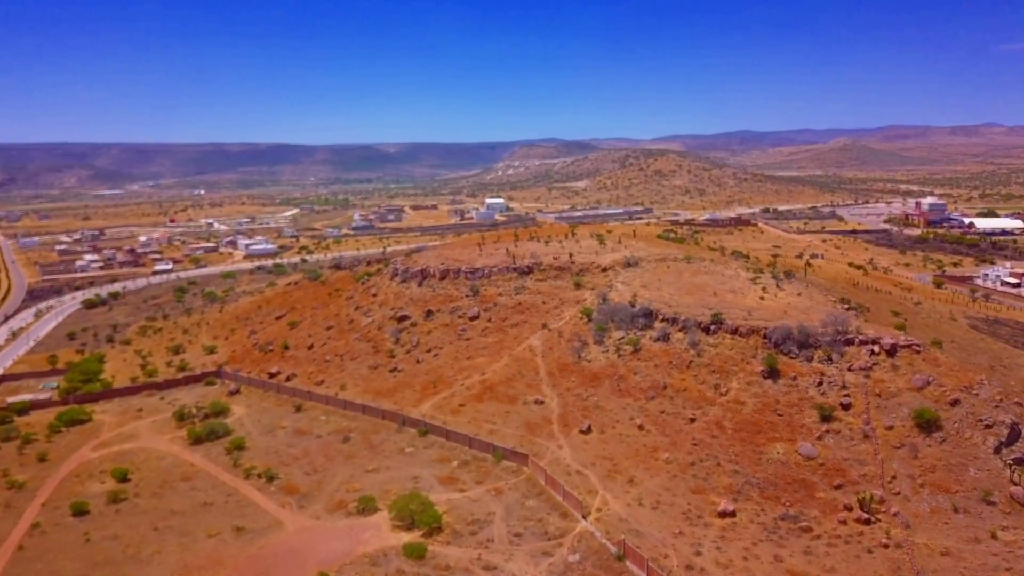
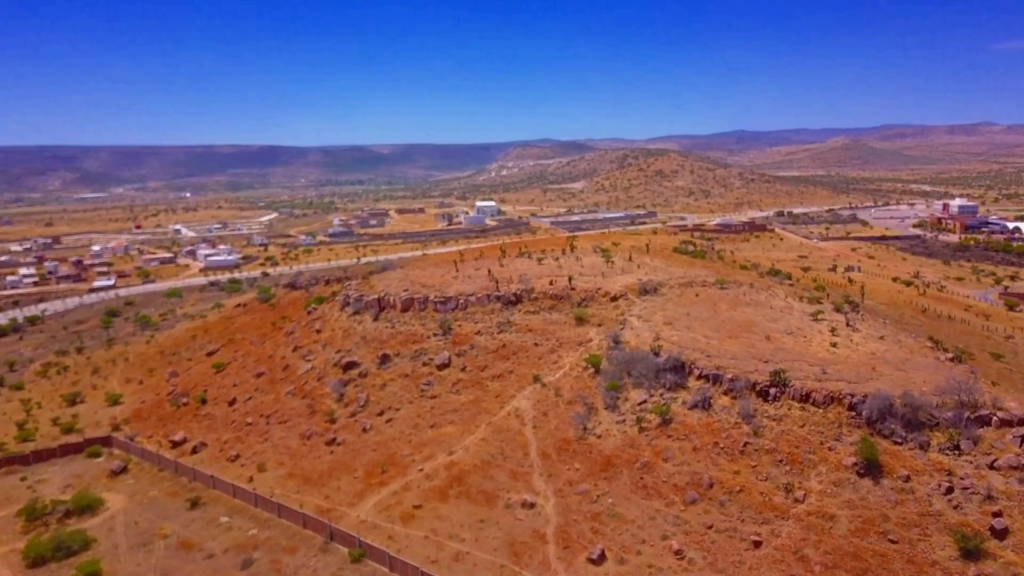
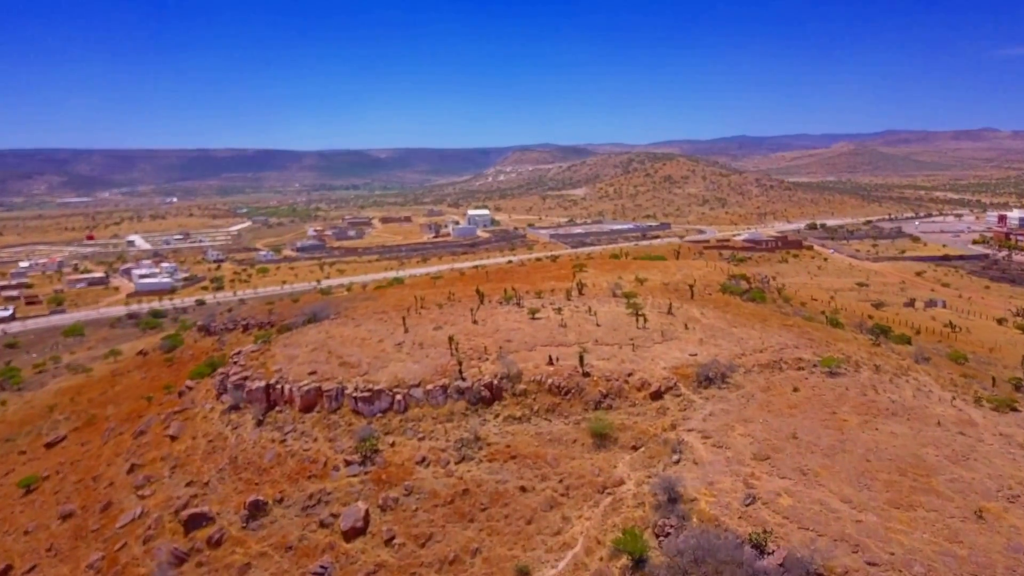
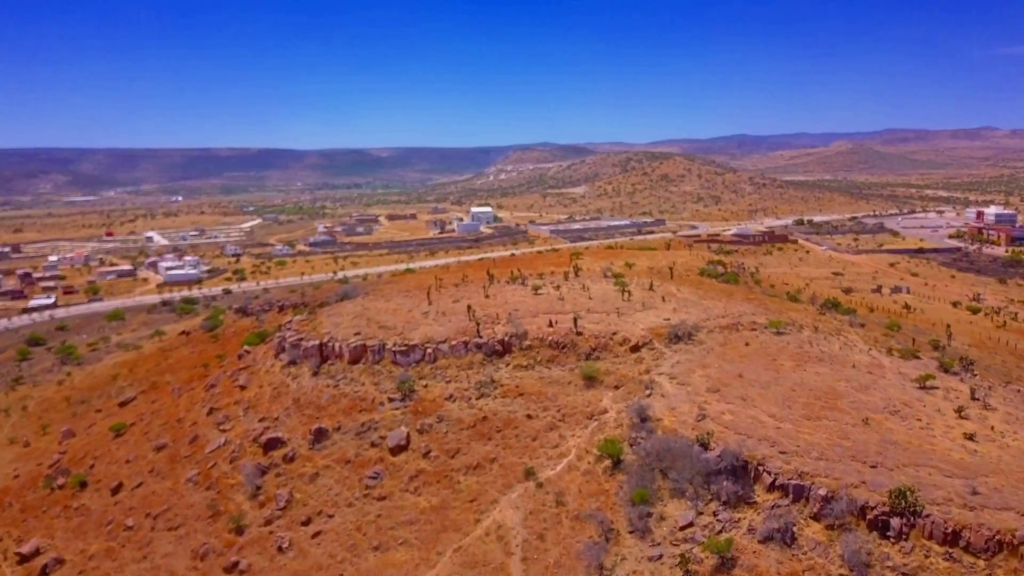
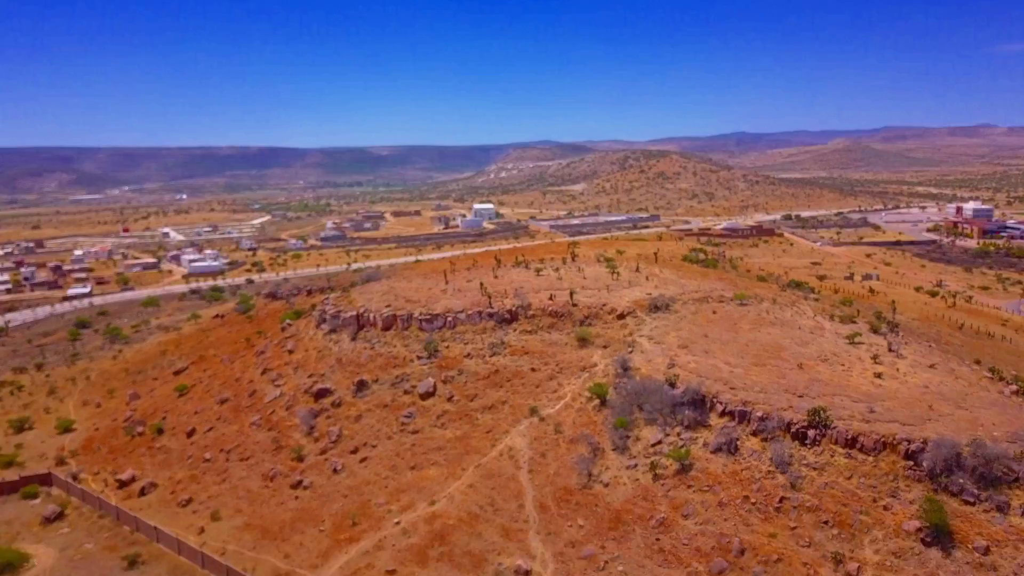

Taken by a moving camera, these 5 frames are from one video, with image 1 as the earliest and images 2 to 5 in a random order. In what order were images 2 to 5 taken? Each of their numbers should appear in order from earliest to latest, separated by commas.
2, 5, 4, 3
